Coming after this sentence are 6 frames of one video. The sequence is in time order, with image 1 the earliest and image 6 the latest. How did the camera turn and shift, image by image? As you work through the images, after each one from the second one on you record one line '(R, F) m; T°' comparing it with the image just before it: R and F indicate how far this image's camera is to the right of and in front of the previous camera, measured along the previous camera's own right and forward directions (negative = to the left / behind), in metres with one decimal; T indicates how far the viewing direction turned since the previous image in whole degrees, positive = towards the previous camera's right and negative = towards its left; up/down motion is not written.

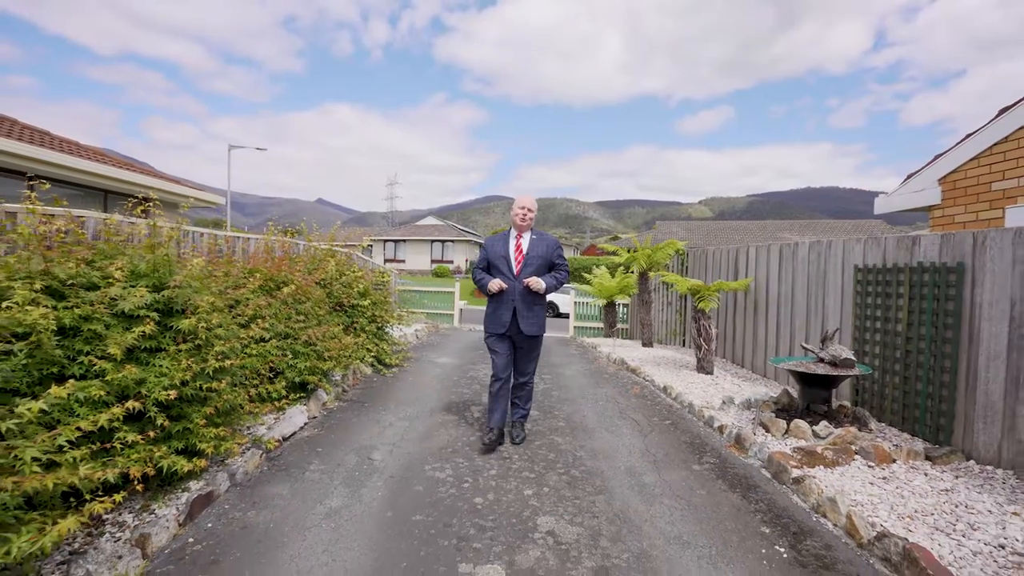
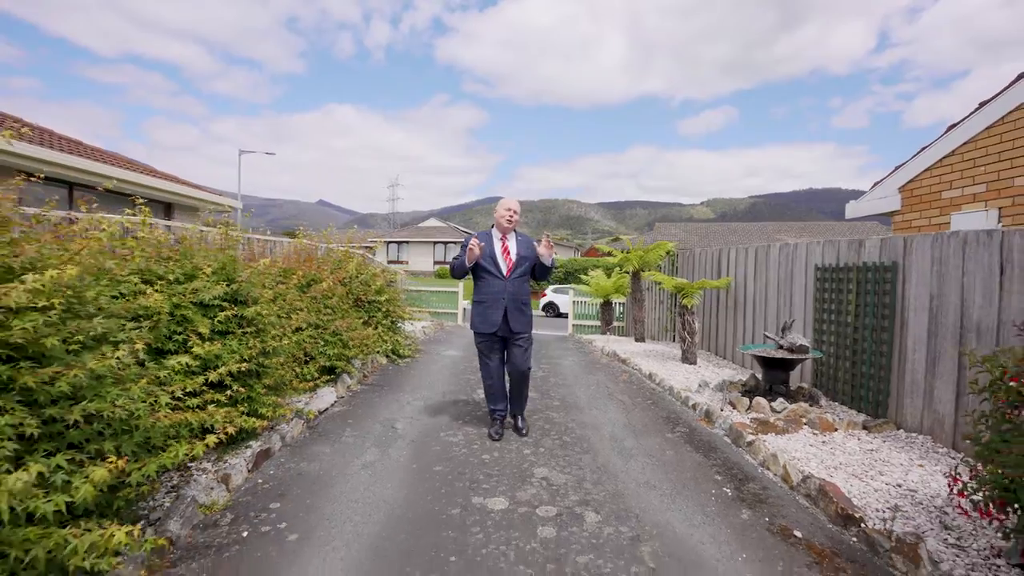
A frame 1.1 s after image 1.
(0.0, -0.7) m; 0°
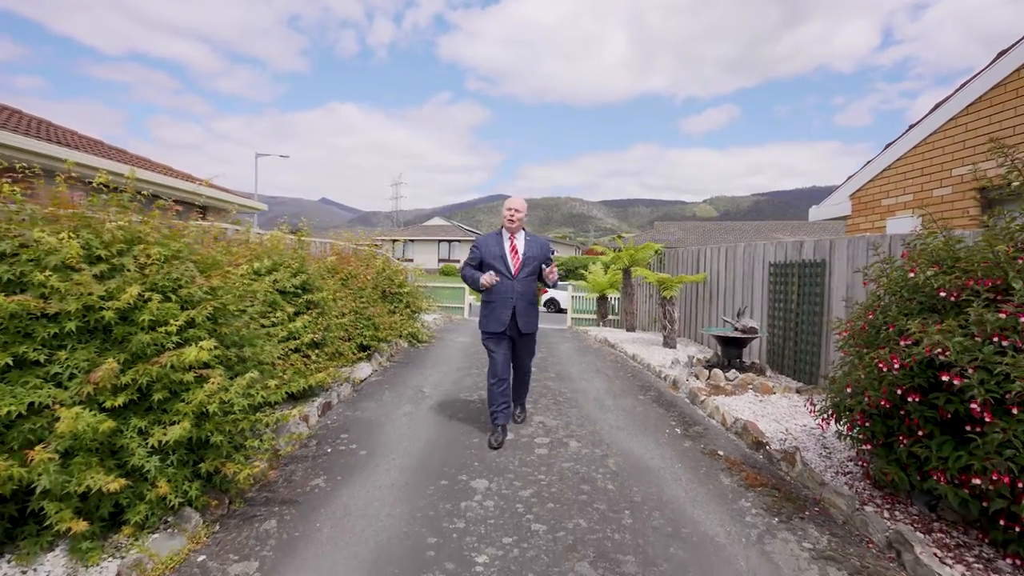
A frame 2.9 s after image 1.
(0.0, -1.2) m; 0°
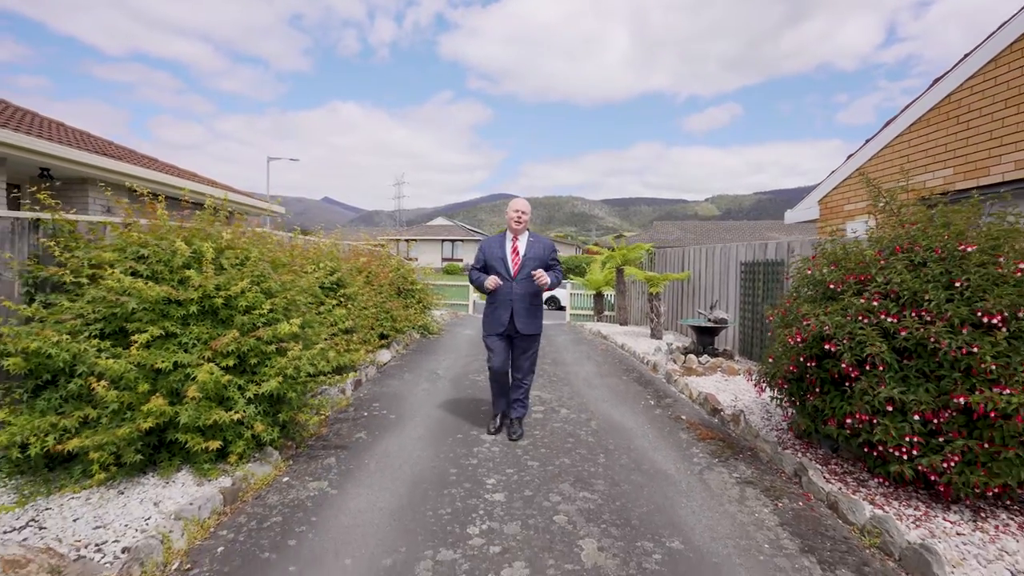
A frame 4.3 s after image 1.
(0.0, -0.9) m; 0°
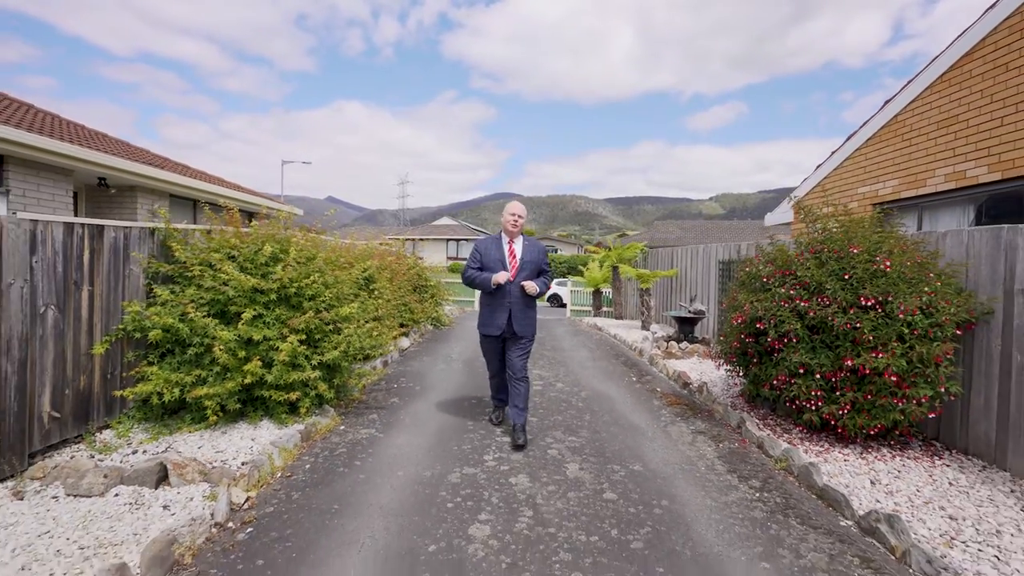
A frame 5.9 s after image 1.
(0.0, -1.0) m; 0°
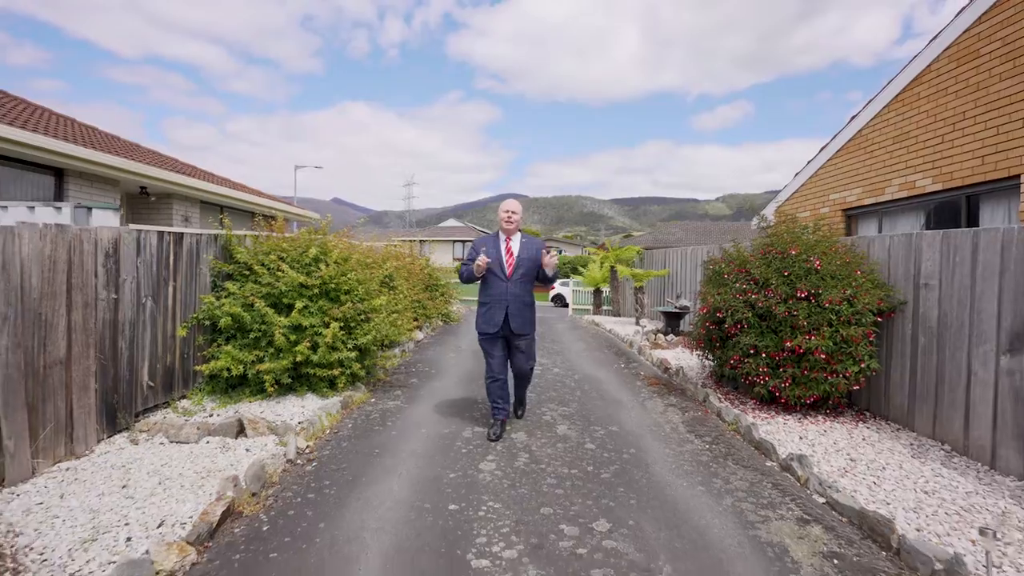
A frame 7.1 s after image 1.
(0.0, -0.9) m; -1°
